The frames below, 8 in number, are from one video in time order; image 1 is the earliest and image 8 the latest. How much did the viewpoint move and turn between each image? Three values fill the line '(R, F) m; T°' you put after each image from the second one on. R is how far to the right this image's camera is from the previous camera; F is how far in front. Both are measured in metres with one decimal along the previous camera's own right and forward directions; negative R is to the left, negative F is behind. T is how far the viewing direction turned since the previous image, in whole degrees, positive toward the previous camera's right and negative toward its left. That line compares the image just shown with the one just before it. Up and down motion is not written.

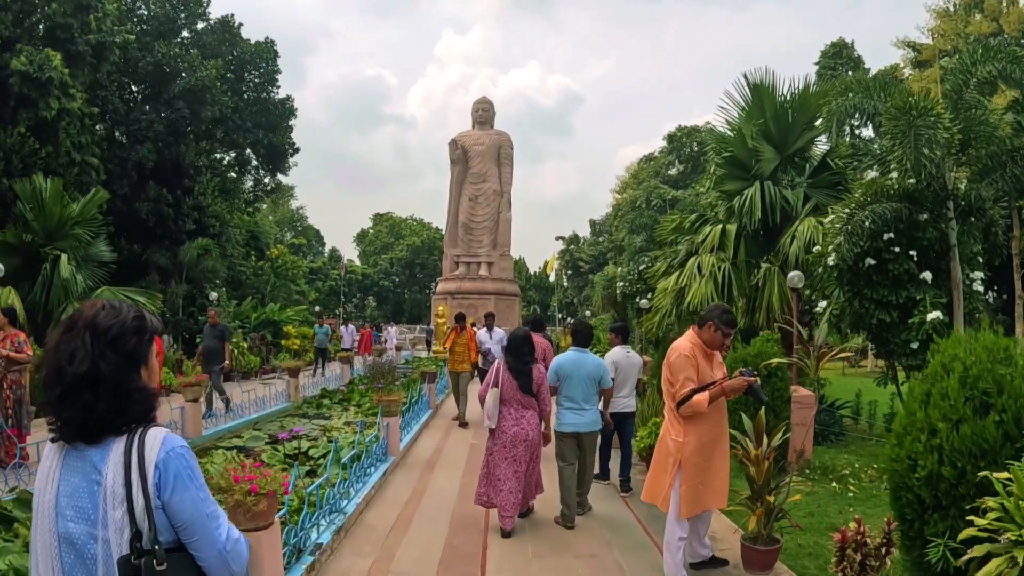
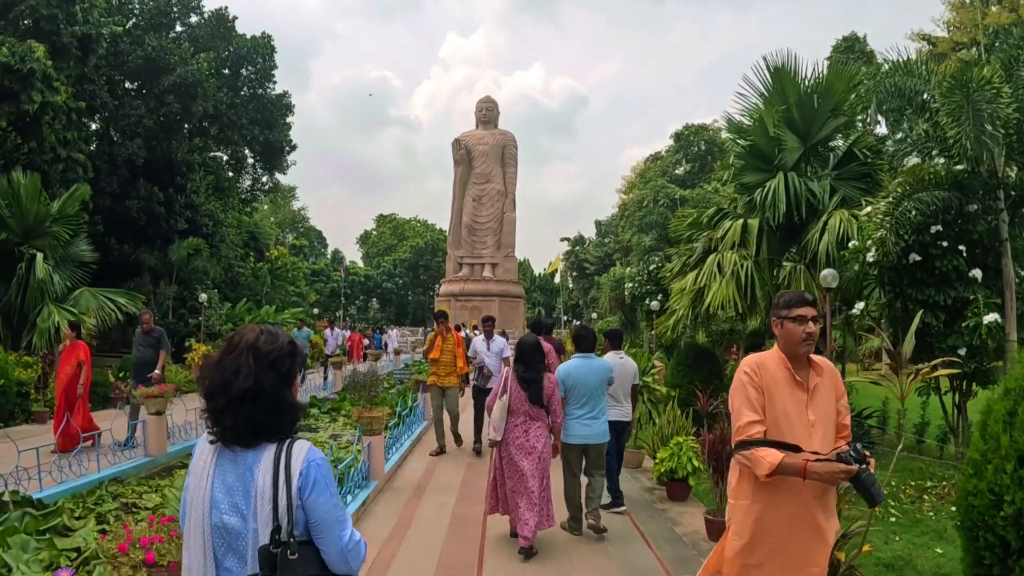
(0.0, +0.7) m; 0°
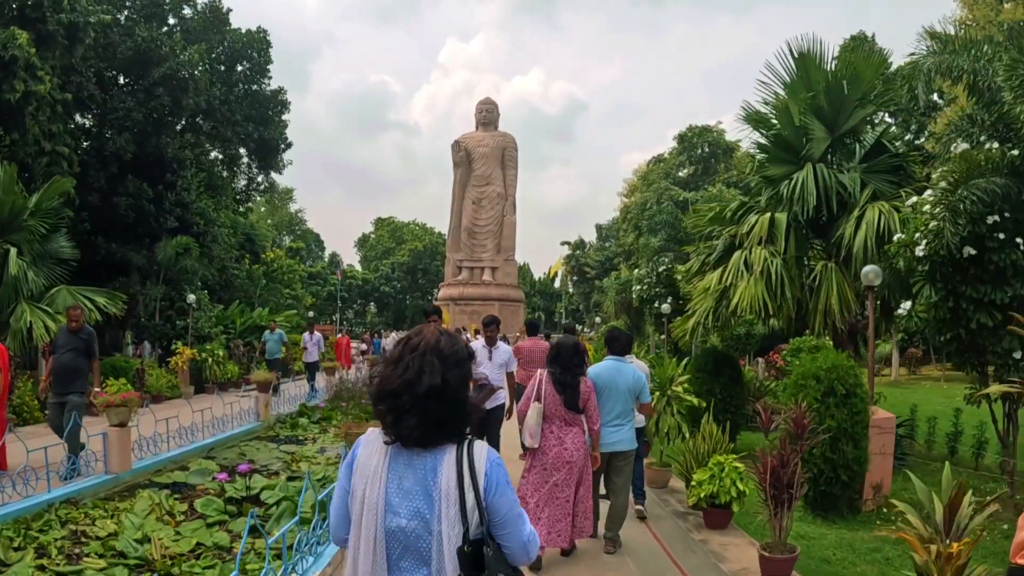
(-0.1, +0.6) m; 0°
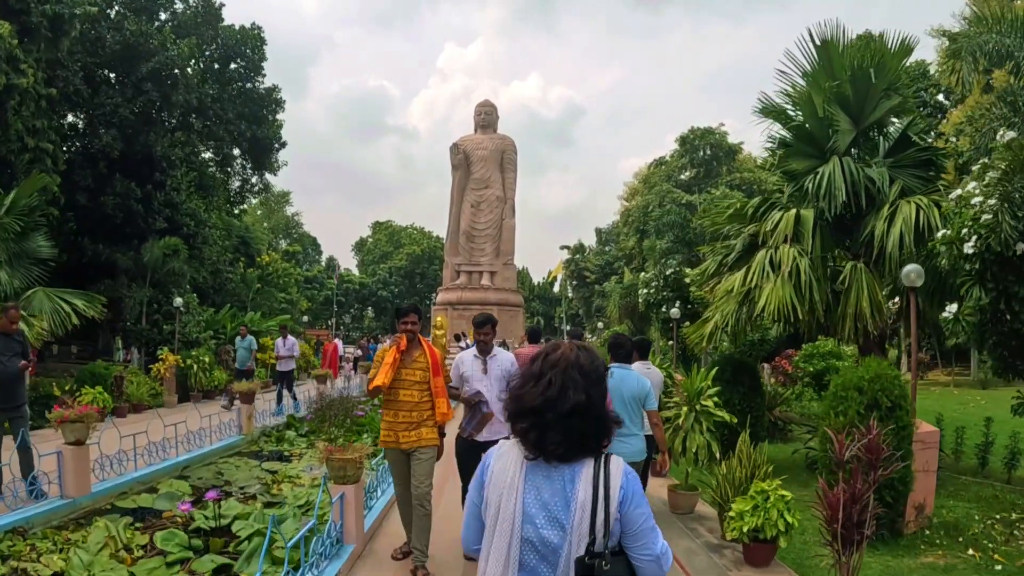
(-0.1, +0.5) m; 0°
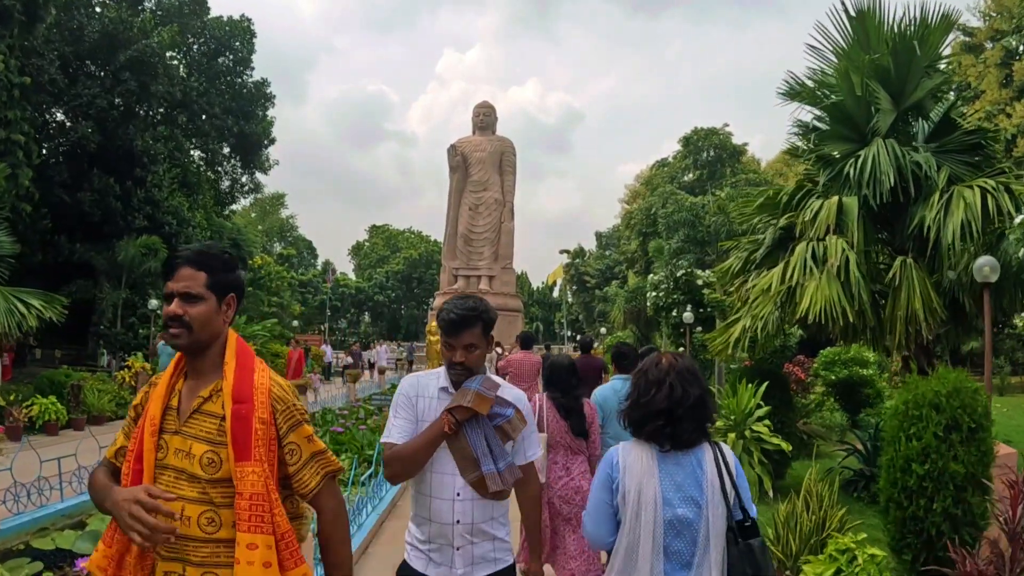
(0.0, +0.8) m; 0°
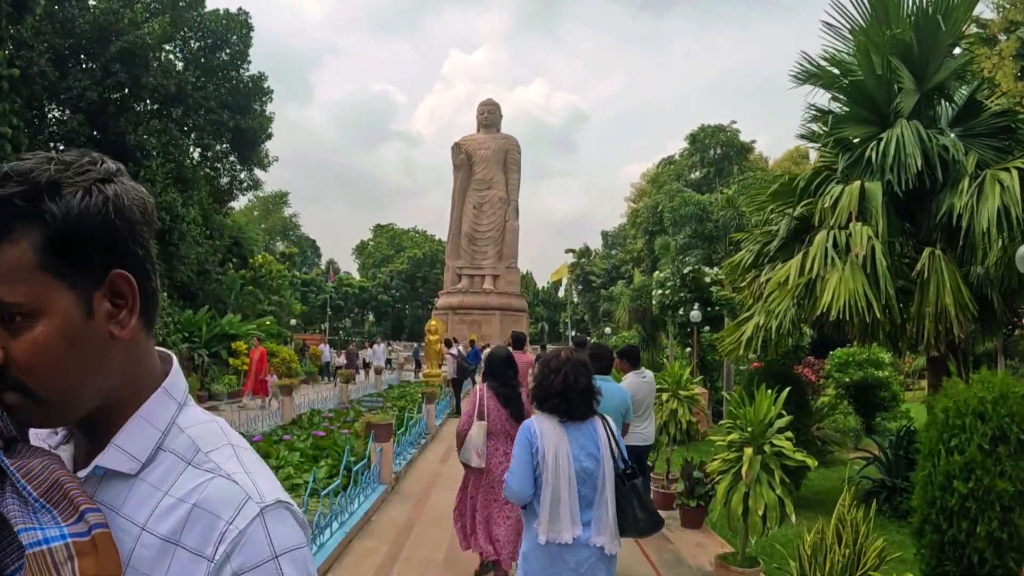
(+0.1, +0.4) m; -1°
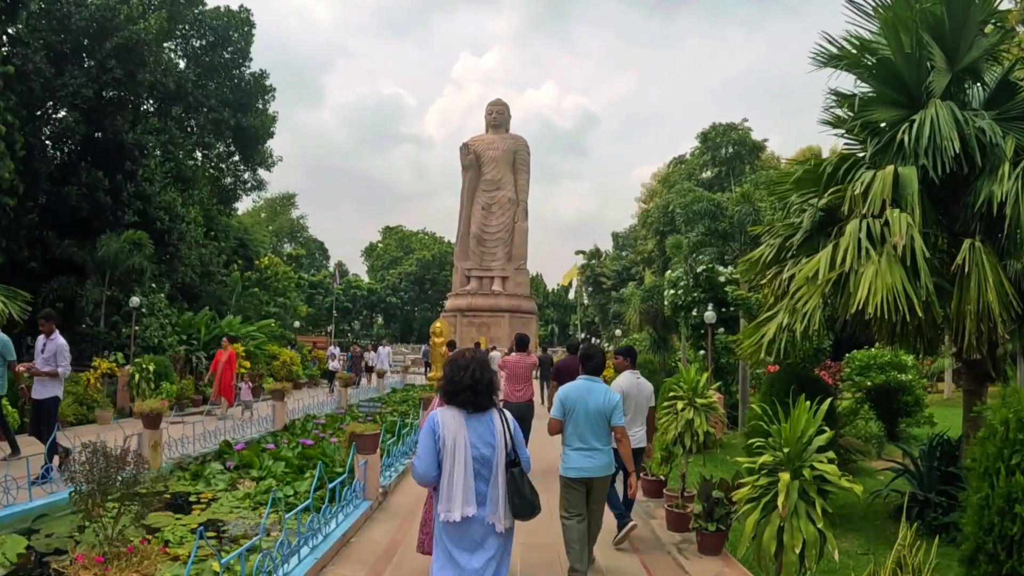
(+0.1, +0.4) m; -1°
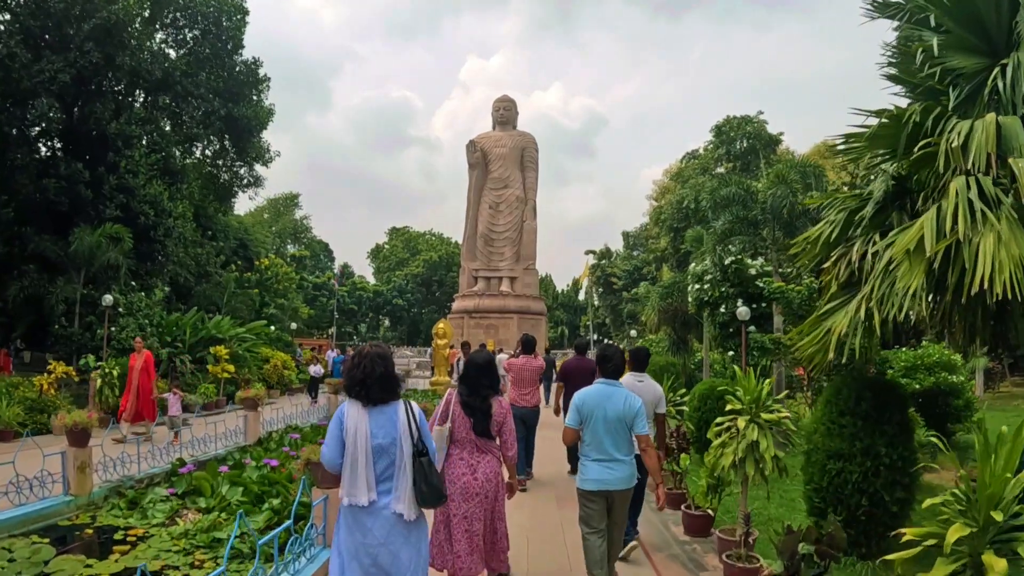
(0.0, +1.0) m; -1°
